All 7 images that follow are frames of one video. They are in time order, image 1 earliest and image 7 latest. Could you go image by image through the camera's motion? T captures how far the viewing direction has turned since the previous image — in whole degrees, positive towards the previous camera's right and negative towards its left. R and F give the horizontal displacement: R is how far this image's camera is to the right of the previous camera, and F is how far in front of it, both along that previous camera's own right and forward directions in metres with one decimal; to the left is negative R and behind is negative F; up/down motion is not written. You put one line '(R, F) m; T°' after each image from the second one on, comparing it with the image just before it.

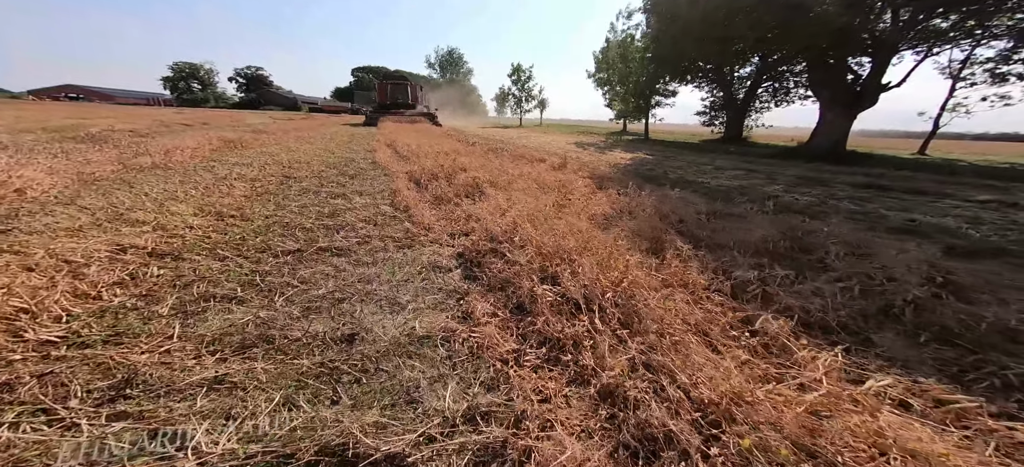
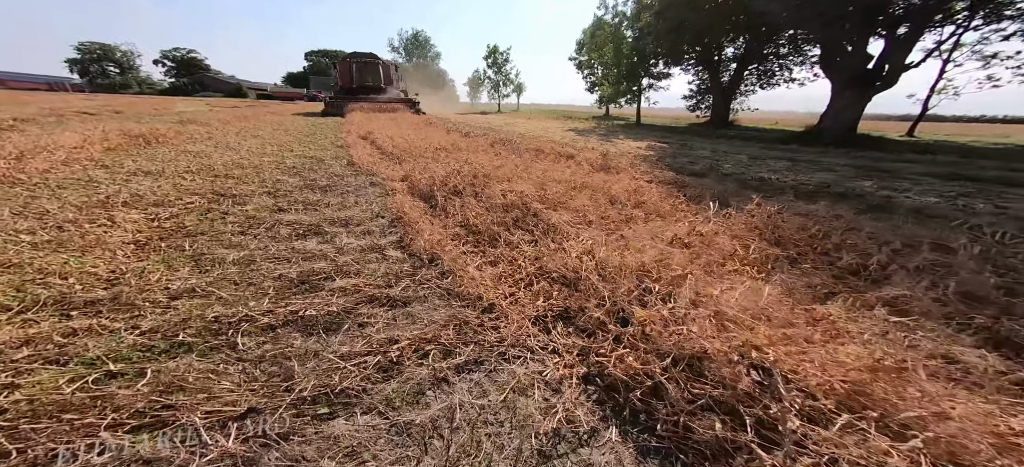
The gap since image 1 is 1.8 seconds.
(-1.0, +1.7) m; +5°
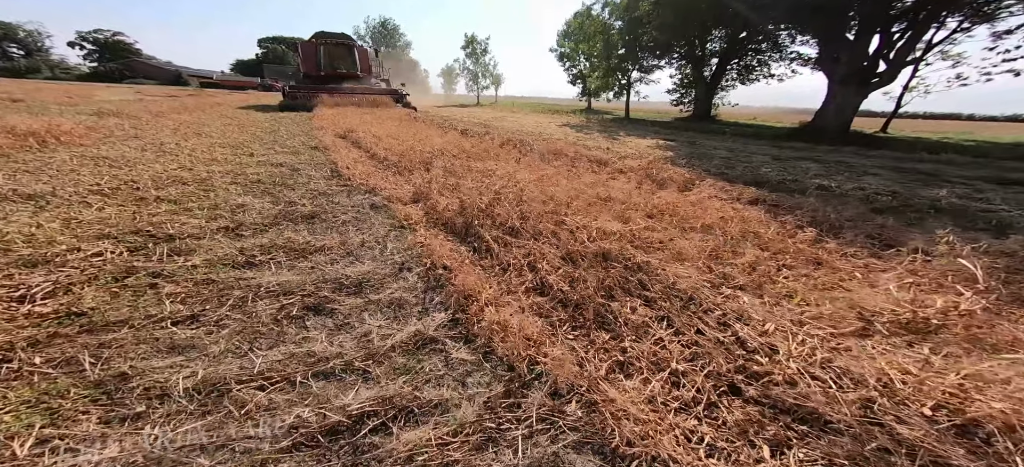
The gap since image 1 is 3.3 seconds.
(-0.8, +1.0) m; +5°
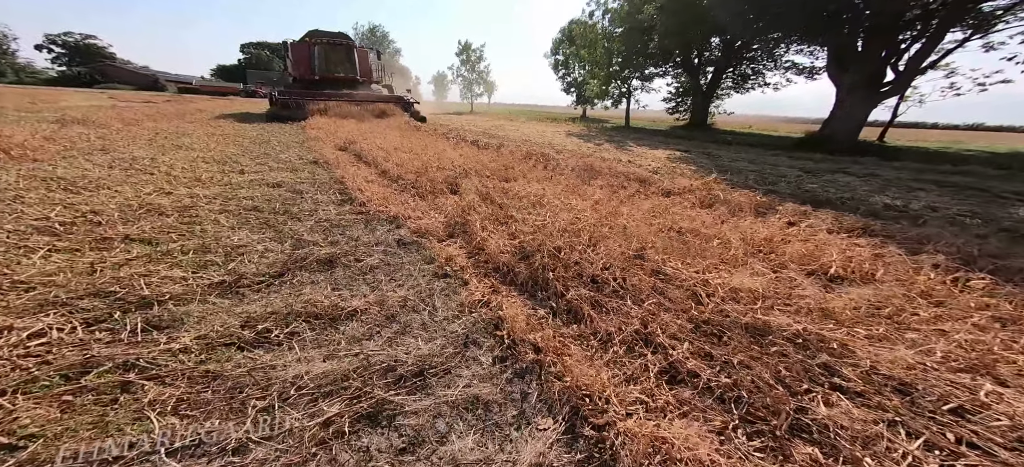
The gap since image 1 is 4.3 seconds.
(-0.6, +0.6) m; +2°
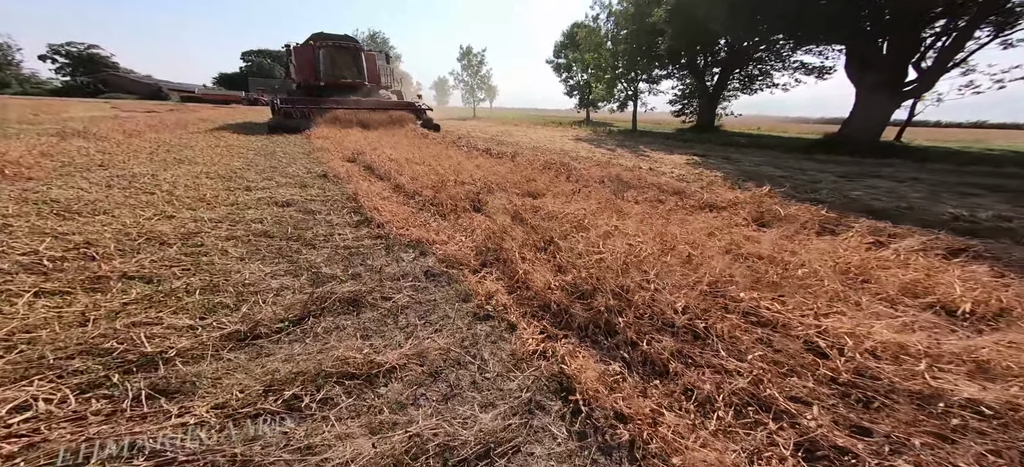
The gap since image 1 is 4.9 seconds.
(-0.3, +0.3) m; 0°
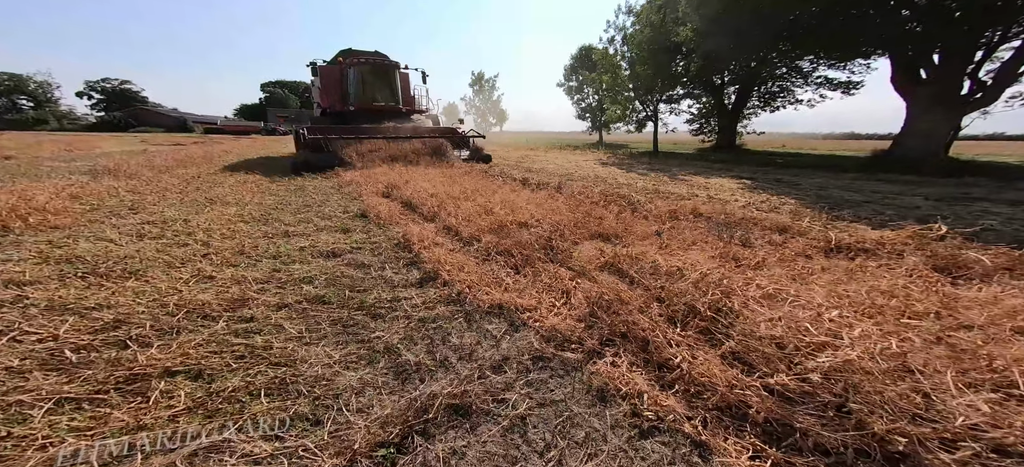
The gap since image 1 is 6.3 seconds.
(-0.8, +0.5) m; -2°
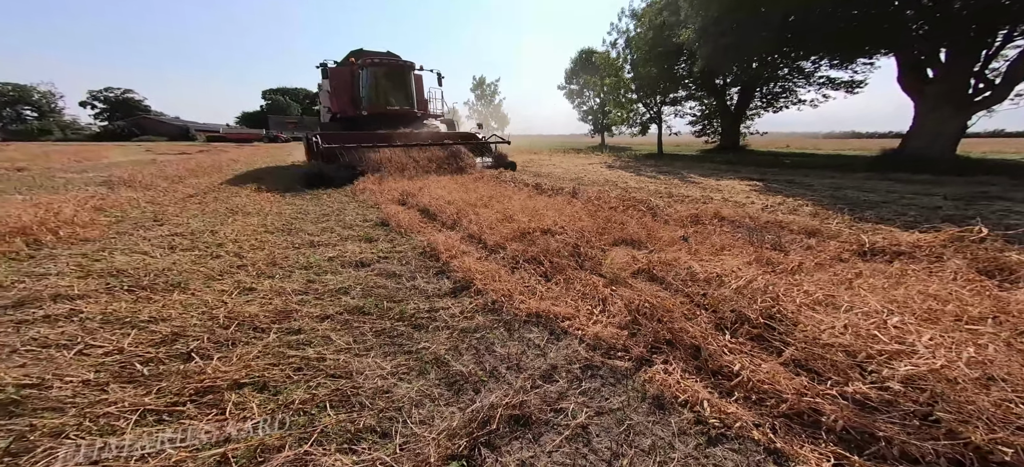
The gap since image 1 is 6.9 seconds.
(-0.3, 0.0) m; 0°
